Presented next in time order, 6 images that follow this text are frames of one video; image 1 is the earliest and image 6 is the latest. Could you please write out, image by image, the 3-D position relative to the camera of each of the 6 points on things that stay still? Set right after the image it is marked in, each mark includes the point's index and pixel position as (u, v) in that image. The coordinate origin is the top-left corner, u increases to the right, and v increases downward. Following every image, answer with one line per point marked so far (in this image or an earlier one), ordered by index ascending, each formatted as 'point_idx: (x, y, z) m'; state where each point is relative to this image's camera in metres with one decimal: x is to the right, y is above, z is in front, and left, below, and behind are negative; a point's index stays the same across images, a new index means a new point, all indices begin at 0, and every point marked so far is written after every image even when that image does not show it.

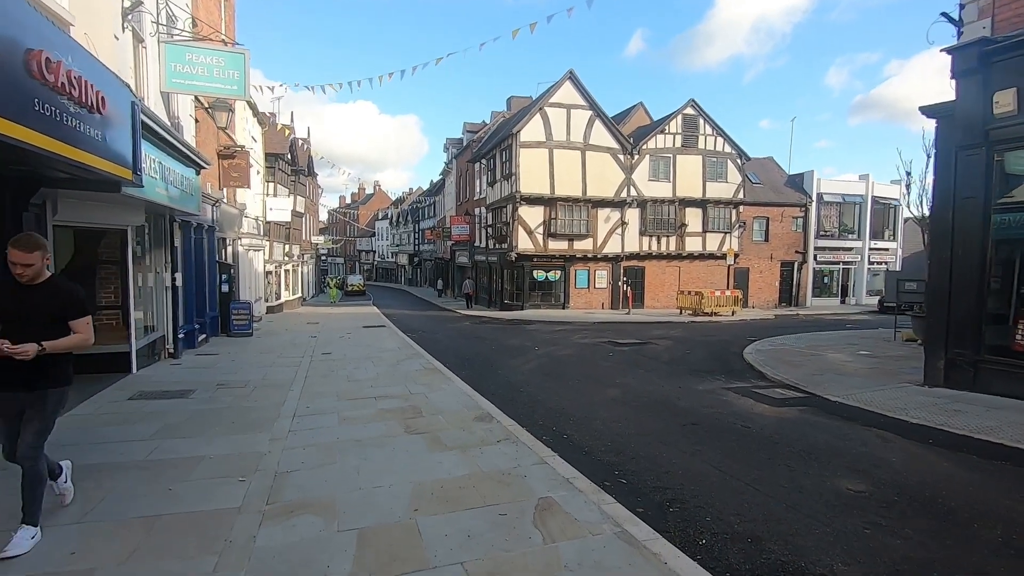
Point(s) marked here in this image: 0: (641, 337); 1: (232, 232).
0: (+3.9, -1.5, +16.3) m
1: (-9.9, +2.0, +19.0) m
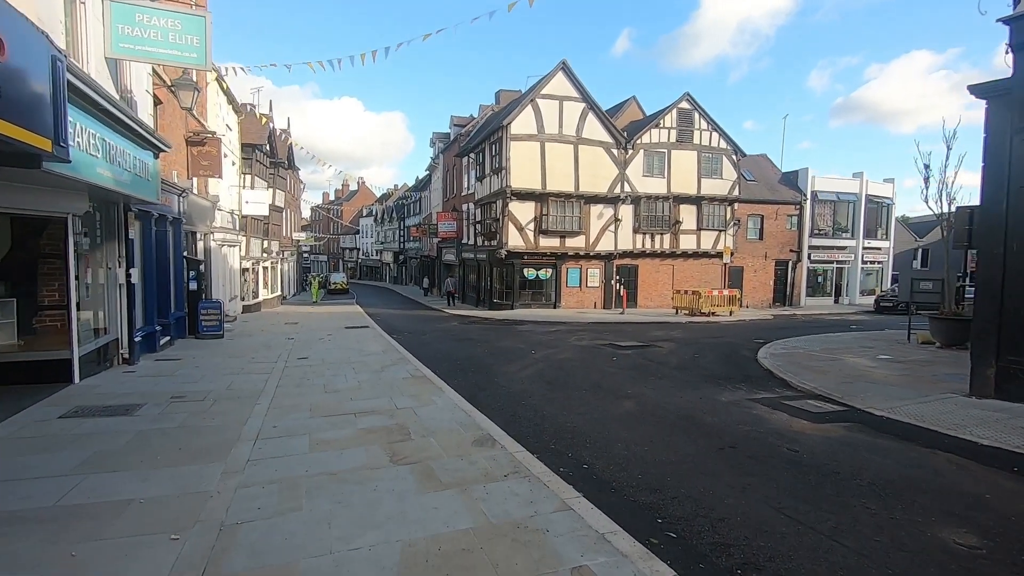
0: (+3.7, -1.5, +15.4) m
1: (-10.2, +2.0, +17.6) m
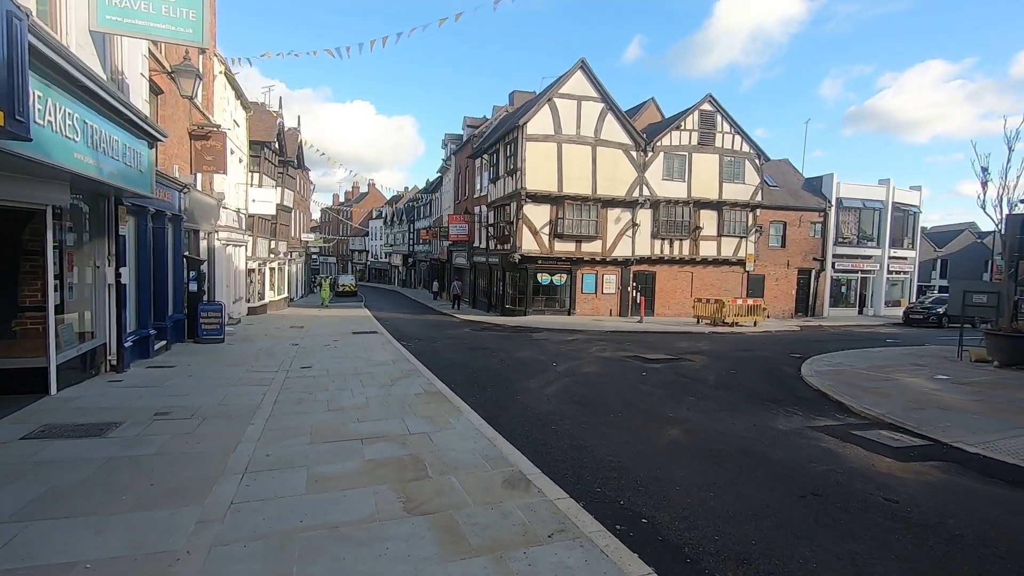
0: (+4.2, -1.7, +14.3) m
1: (-9.6, +2.0, +16.8) m
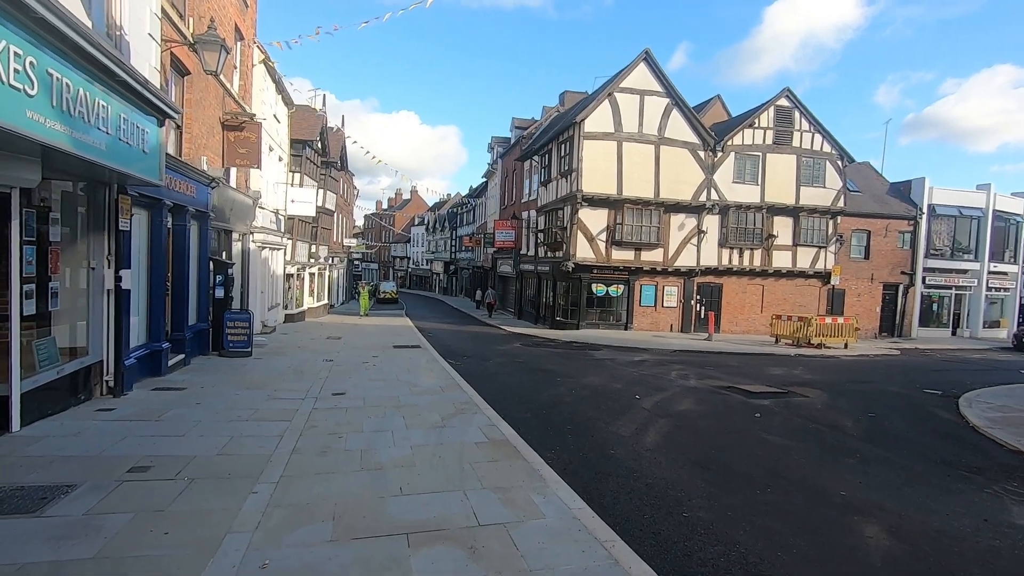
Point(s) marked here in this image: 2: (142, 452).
0: (+5.6, -2.1, +11.9) m
1: (-7.9, +1.8, +15.4) m
2: (-3.8, -1.7, +5.5) m
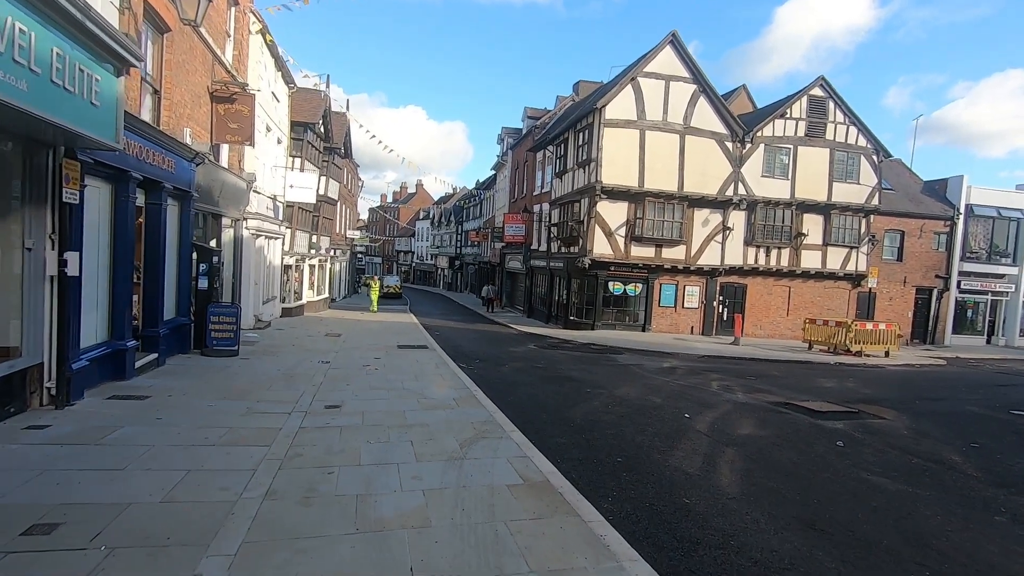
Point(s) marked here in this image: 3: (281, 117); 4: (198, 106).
0: (+6.0, -2.1, +10.4) m
1: (-7.4, +2.1, +13.9) m
2: (-3.4, -1.6, +4.1) m
3: (-8.5, +6.3, +19.8) m
4: (-6.8, +3.9, +11.6) m
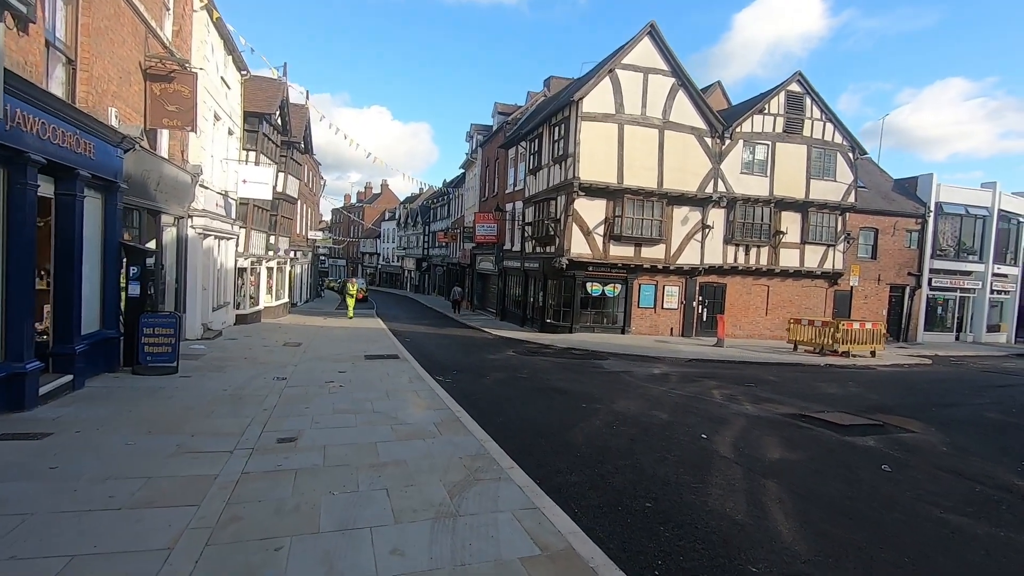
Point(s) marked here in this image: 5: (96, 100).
0: (+5.8, -2.1, +9.5) m
1: (-7.9, +1.9, +12.3) m
2: (-3.3, -1.6, +2.6) m
3: (-9.4, +6.1, +18.0) m
4: (-7.1, +3.8, +10.0) m
5: (-6.8, +3.1, +8.9) m
